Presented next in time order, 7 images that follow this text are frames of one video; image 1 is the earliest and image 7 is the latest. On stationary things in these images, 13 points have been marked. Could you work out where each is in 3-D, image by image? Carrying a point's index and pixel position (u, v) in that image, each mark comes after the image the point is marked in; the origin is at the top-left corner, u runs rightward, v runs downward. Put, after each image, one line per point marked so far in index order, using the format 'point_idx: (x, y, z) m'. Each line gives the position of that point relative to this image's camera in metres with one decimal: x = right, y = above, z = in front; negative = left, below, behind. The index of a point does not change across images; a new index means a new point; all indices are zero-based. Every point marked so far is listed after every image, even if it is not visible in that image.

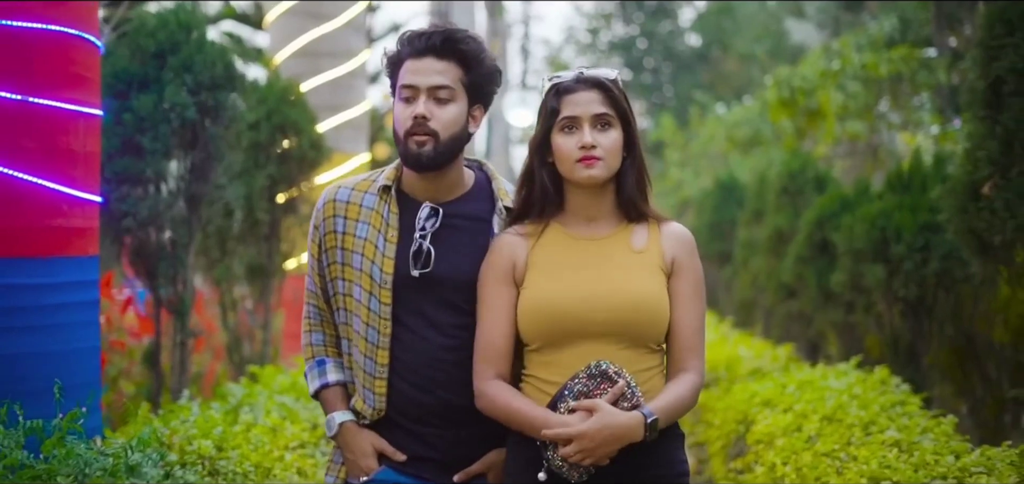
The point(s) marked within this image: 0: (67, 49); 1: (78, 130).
0: (-1.6, +0.7, +4.4) m
1: (-1.6, +0.4, +4.4) m
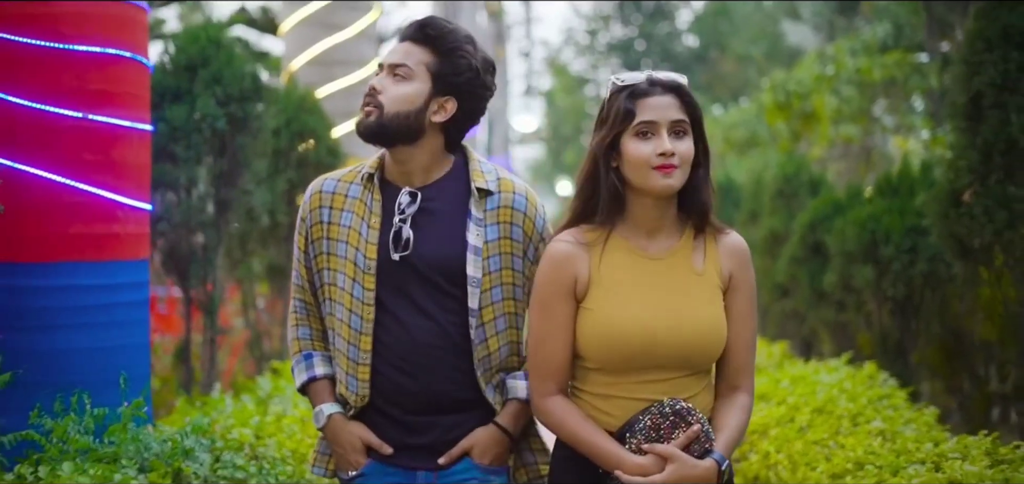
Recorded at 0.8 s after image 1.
0: (-1.5, +0.7, +4.8) m
1: (-1.5, +0.4, +4.8) m
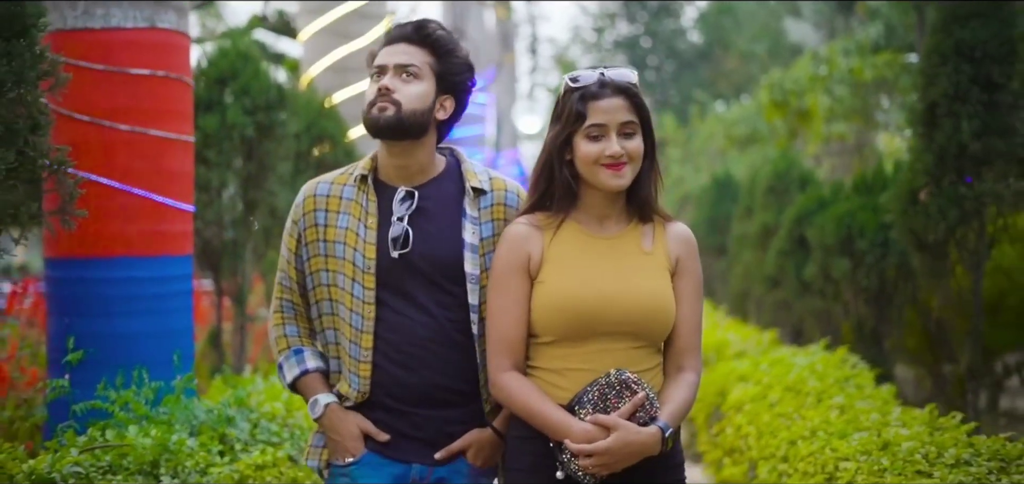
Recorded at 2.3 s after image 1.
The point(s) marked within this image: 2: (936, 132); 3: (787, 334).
0: (-1.6, +0.7, +5.5) m
1: (-1.5, +0.4, +5.6) m
2: (+2.5, +0.7, +7.3) m
3: (+2.7, -0.9, +11.9) m
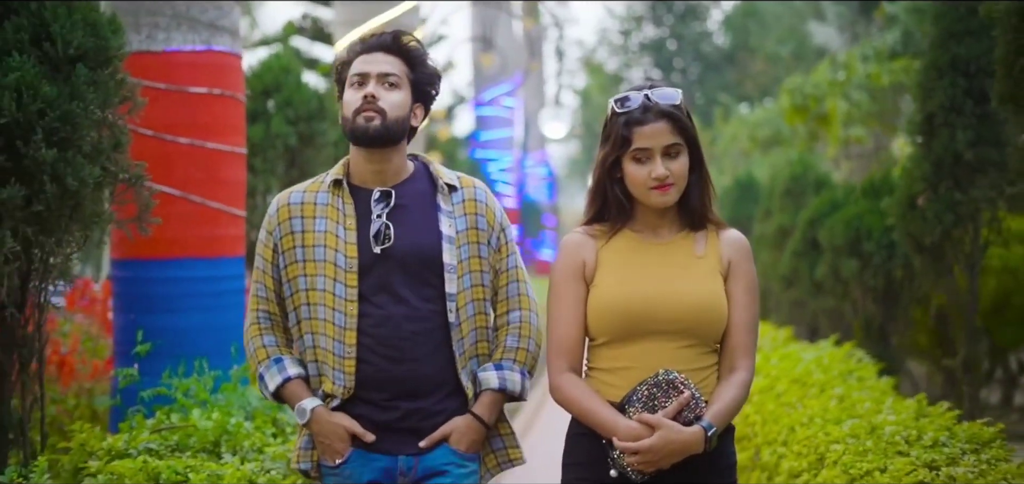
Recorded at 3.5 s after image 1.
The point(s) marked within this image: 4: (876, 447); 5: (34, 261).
0: (-1.4, +0.7, +6.1) m
1: (-1.4, +0.4, +6.1) m
2: (+2.7, +0.6, +7.7) m
3: (+3.0, -0.9, +12.4) m
4: (+1.5, -0.9, +5.1) m
5: (-1.8, -0.1, +4.6) m
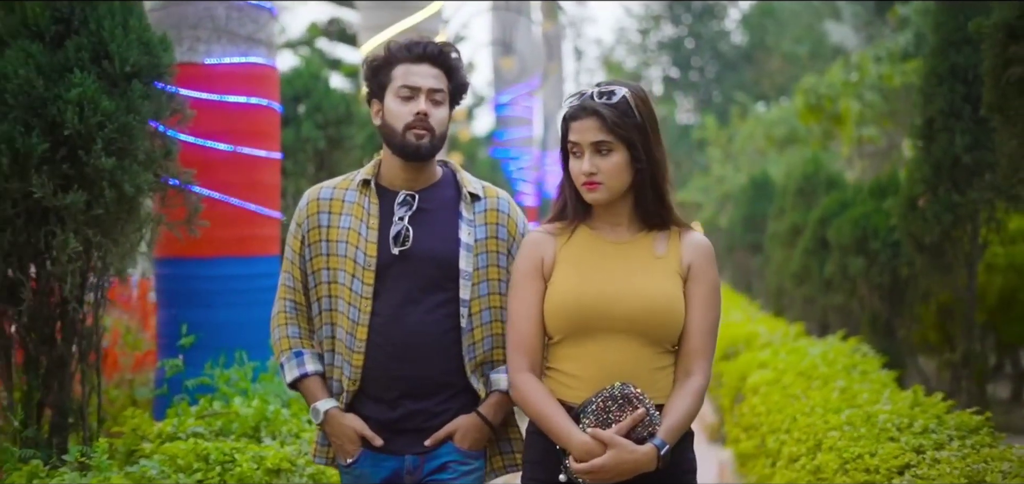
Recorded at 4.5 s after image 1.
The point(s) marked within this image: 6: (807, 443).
0: (-1.3, +0.7, +6.5) m
1: (-1.3, +0.4, +6.6) m
2: (+2.8, +0.6, +8.1) m
3: (+3.2, -0.9, +12.8) m
4: (+1.6, -0.9, +5.5) m
5: (-1.7, -0.1, +5.0) m
6: (+1.4, -1.0, +5.9) m
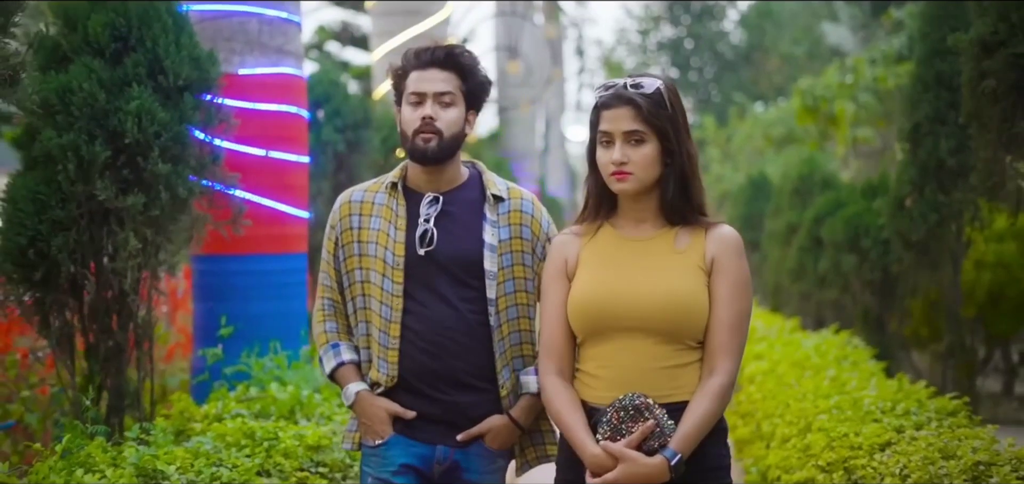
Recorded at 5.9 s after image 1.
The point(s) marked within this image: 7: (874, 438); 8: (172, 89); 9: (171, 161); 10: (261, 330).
0: (-1.3, +0.7, +7.0) m
1: (-1.2, +0.4, +7.1) m
2: (+2.9, +0.7, +8.6) m
3: (+3.2, -0.9, +13.3) m
4: (+1.7, -0.9, +6.0) m
5: (-1.6, -0.1, +5.5) m
6: (+1.5, -1.0, +6.4) m
7: (+1.6, -0.9, +5.4) m
8: (-1.5, +0.7, +5.5) m
9: (-1.5, +0.4, +5.4) m
10: (-1.4, -0.5, +6.9) m
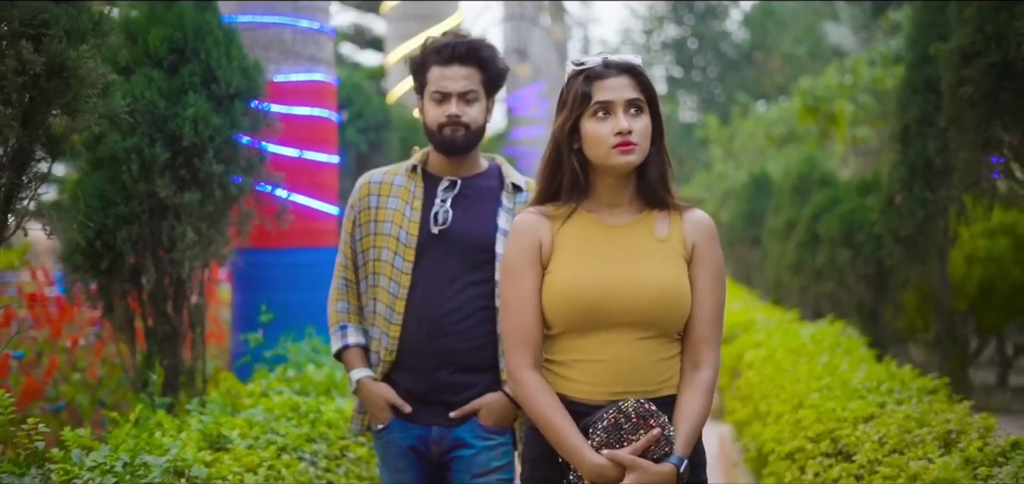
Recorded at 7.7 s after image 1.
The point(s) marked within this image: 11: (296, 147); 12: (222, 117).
0: (-1.2, +0.7, +7.6) m
1: (-1.1, +0.4, +7.6) m
2: (+3.0, +0.7, +9.1) m
3: (+3.4, -0.8, +13.8) m
4: (+1.8, -0.8, +6.5) m
5: (-1.5, 0.0, +6.0) m
6: (+1.6, -0.9, +6.9) m
7: (+1.7, -0.8, +5.9) m
8: (-1.4, +0.7, +6.0) m
9: (-1.4, +0.4, +6.0) m
10: (-1.3, -0.5, +7.4) m
11: (-1.3, +0.6, +7.4) m
12: (-1.4, +0.6, +6.0) m
